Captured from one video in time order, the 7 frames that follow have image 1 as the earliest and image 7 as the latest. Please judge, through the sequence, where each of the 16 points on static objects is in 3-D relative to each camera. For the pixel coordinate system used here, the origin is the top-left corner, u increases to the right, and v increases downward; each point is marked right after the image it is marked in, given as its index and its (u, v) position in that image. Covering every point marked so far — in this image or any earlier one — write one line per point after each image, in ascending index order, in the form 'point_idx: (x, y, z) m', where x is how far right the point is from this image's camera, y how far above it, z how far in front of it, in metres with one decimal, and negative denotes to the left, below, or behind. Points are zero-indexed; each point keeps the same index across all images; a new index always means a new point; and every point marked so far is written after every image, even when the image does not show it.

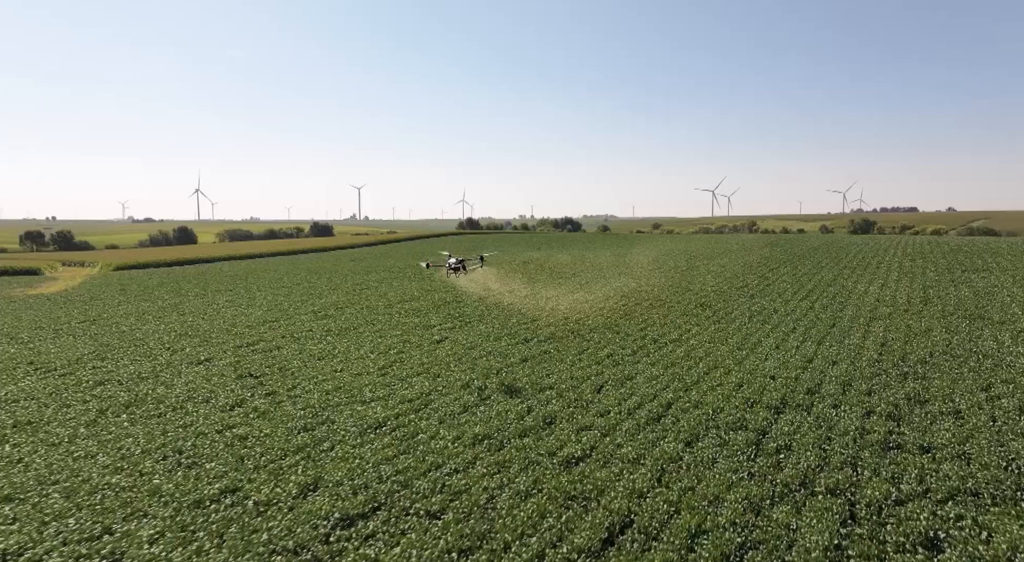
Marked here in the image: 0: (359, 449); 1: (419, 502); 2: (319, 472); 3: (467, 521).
0: (-4.0, -4.4, +17.2) m
1: (-1.9, -4.6, +13.9) m
2: (-4.6, -4.5, +15.6) m
3: (-0.9, -4.7, +13.0) m
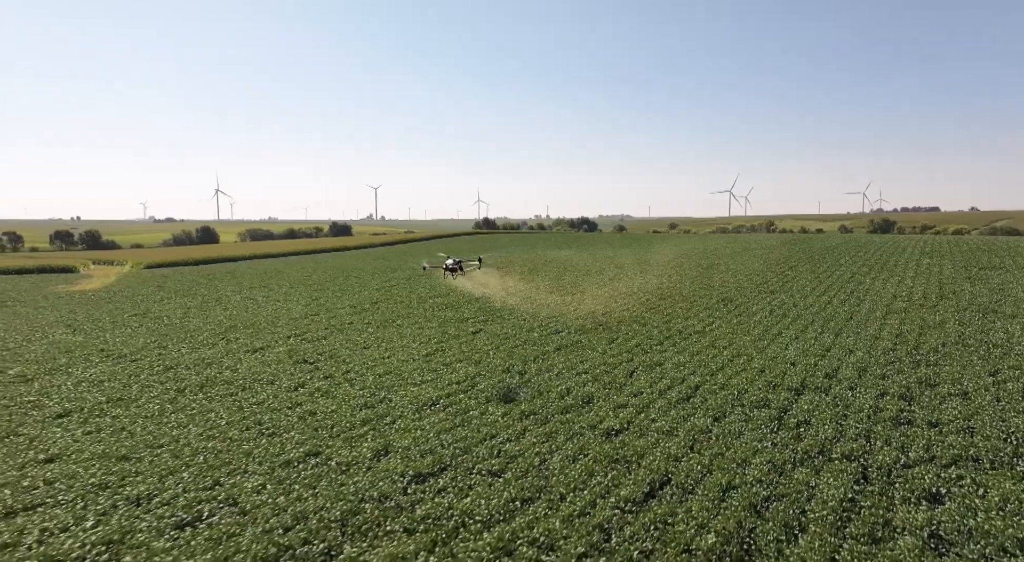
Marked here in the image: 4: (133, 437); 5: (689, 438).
0: (-2.7, -4.1, +19.2) m
1: (-0.7, -4.4, +15.8) m
2: (-3.3, -4.2, +17.6) m
3: (+0.3, -4.4, +15.0) m
4: (-10.4, -4.3, +18.0) m
5: (+4.7, -4.0, +17.0) m
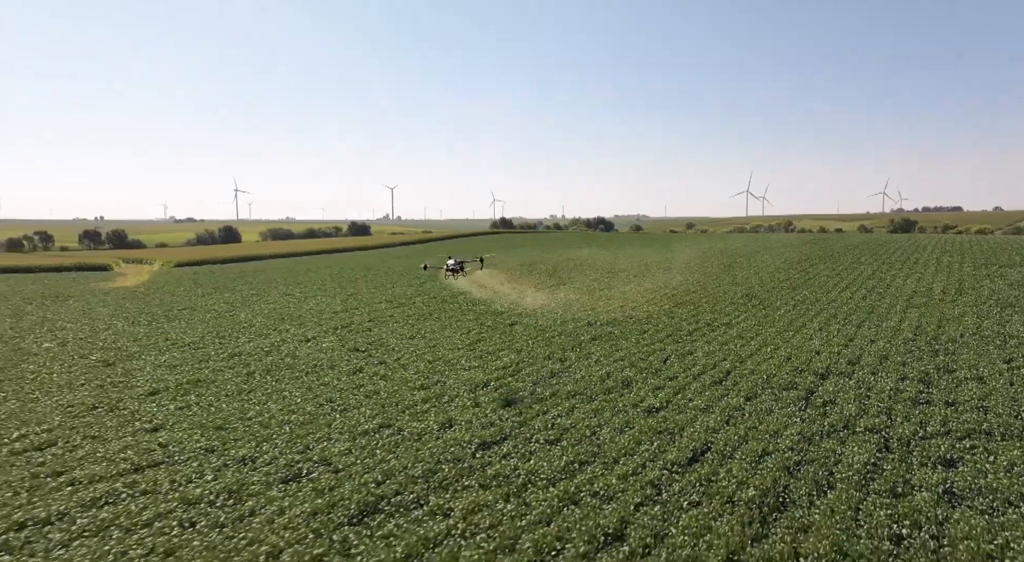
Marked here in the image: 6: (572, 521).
0: (-1.2, -3.8, +21.1) m
1: (+0.8, -4.1, +17.7) m
2: (-1.8, -4.0, +19.5) m
3: (+1.8, -4.2, +16.8) m
4: (-8.9, -4.0, +20.1) m
5: (+6.1, -3.7, +18.7) m
6: (+1.2, -4.6, +12.5) m
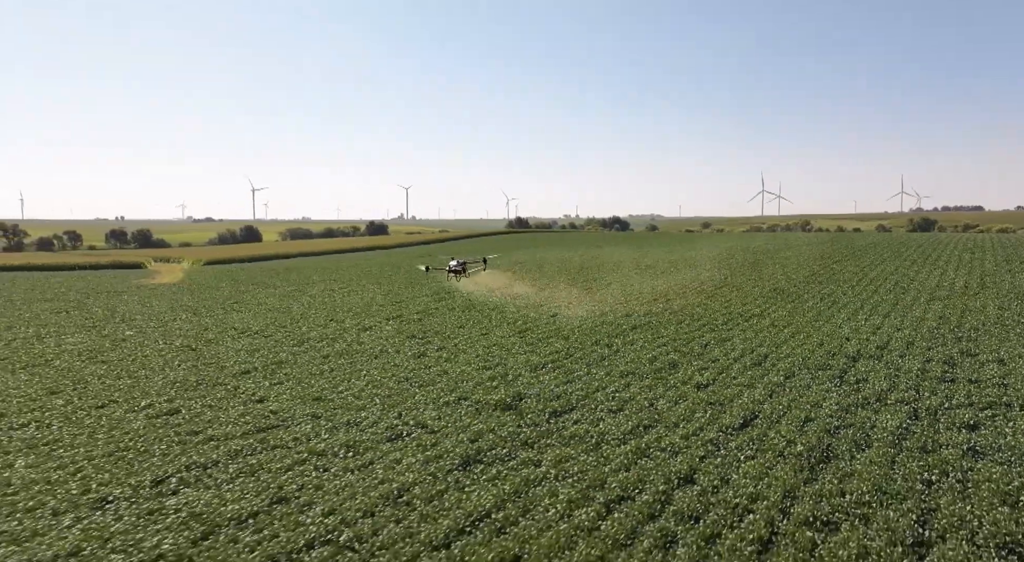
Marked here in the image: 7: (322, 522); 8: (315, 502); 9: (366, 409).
0: (+0.9, -3.4, +23.3) m
1: (+2.8, -3.7, +19.9) m
2: (+0.2, -3.6, +21.8) m
3: (+3.8, -3.8, +19.0) m
4: (-6.8, -3.7, +22.6) m
5: (+8.2, -3.4, +20.8) m
6: (+3.1, -4.2, +14.8) m
7: (-3.6, -4.6, +12.4) m
8: (-4.0, -4.5, +13.3) m
9: (-4.4, -3.9, +19.8) m
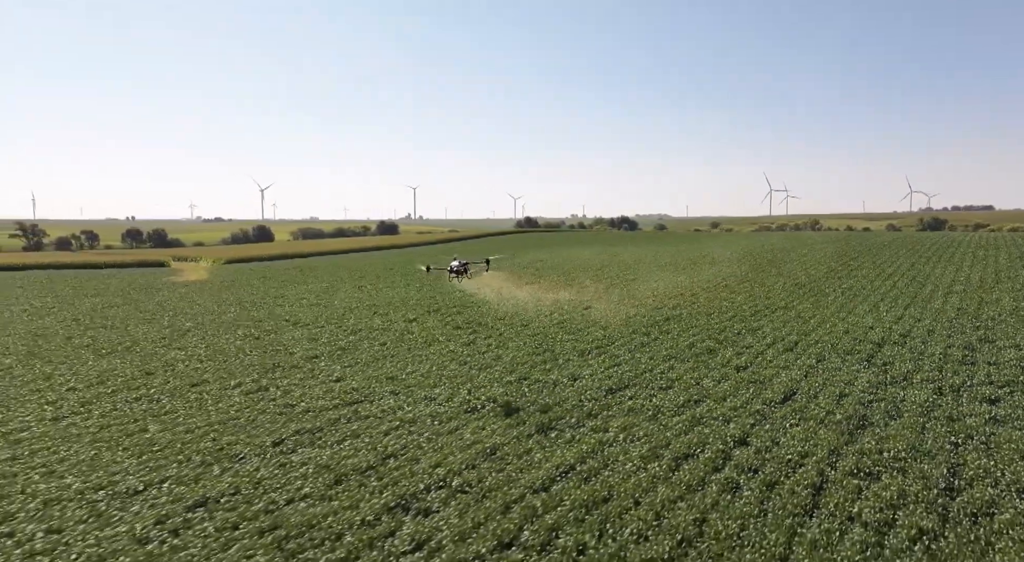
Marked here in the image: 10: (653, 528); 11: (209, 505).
0: (+2.9, -3.1, +25.3) m
1: (+4.7, -3.4, +21.9) m
2: (+2.2, -3.3, +23.8) m
3: (+5.7, -3.5, +21.0) m
4: (-4.9, -3.3, +24.7) m
5: (+10.1, -3.0, +22.7) m
6: (+5.0, -3.9, +16.7) m
7: (-1.7, -4.2, +14.5) m
8: (-2.1, -4.2, +15.4) m
9: (-2.5, -3.5, +21.9) m
10: (+2.5, -4.5, +11.9) m
11: (-6.0, -4.4, +13.0) m
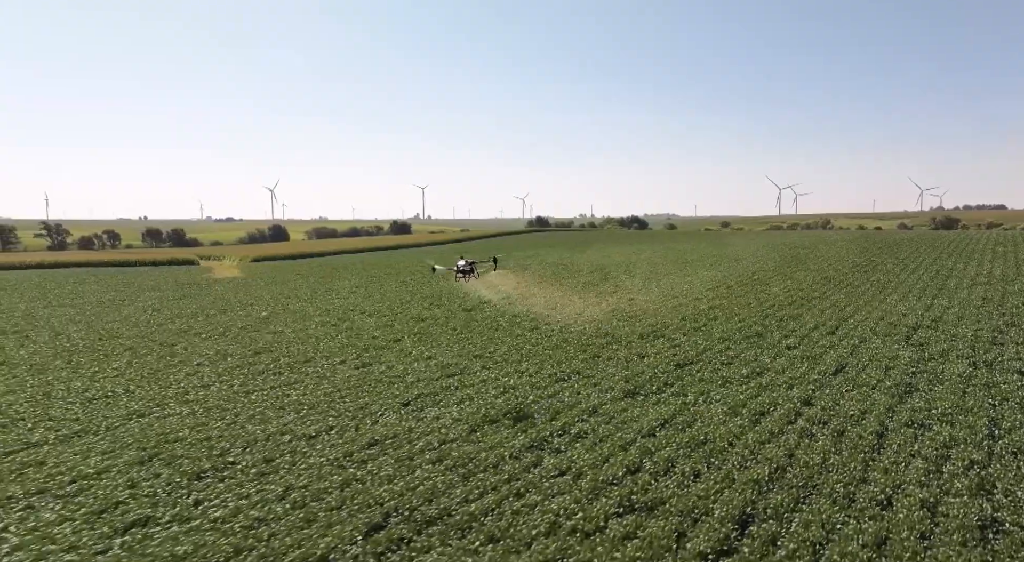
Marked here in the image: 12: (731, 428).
0: (+5.8, -2.6, +28.0) m
1: (+7.6, -2.9, +24.5) m
2: (+5.1, -2.8, +26.5) m
3: (+8.6, -3.0, +23.6) m
4: (-2.0, -2.8, +27.4) m
5: (+13.0, -2.6, +25.3) m
6: (+7.8, -3.4, +19.4) m
7: (+1.0, -3.8, +17.2) m
8: (+0.7, -3.7, +18.1) m
9: (+0.4, -3.1, +24.6) m
10: (+5.3, -4.0, +14.5) m
11: (-3.2, -4.0, +15.8) m
12: (+5.5, -3.7, +16.4) m
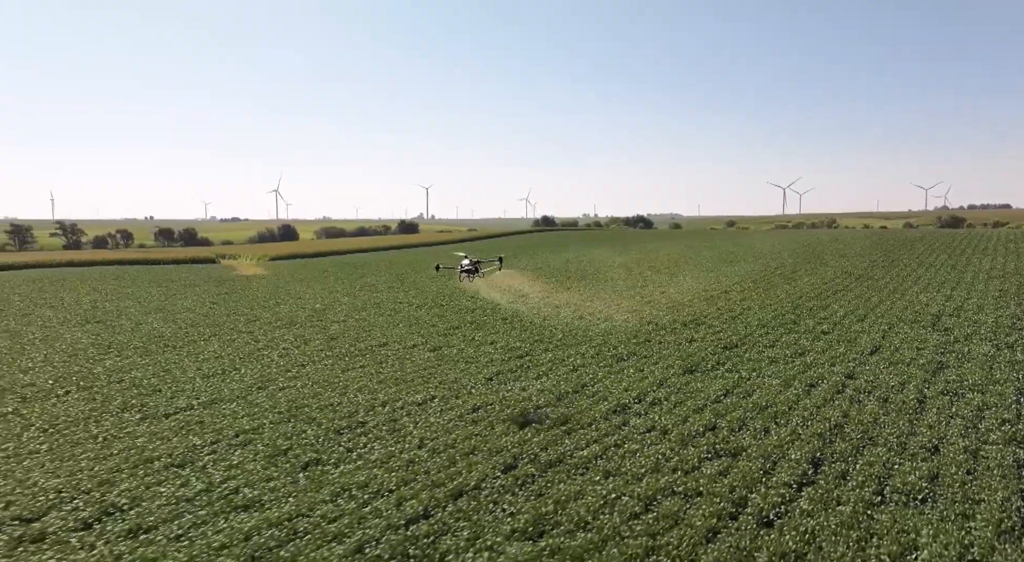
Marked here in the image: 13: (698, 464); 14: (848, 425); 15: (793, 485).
0: (+8.3, -2.2, +30.2) m
1: (+10.0, -2.5, +26.7) m
2: (+7.5, -2.4, +28.7) m
3: (+11.0, -2.6, +25.8) m
4: (+0.5, -2.4, +29.7) m
5: (+15.5, -2.1, +27.5) m
6: (+10.2, -3.0, +21.6) m
7: (+3.4, -3.3, +19.5) m
8: (+3.0, -3.3, +20.4) m
9: (+2.8, -2.7, +26.9) m
10: (+7.7, -3.6, +16.8) m
11: (-0.9, -3.5, +18.1) m
12: (+7.9, -3.3, +18.7) m
13: (+4.0, -3.9, +14.0) m
14: (+8.3, -3.6, +16.2) m
15: (+5.6, -4.1, +13.1) m
